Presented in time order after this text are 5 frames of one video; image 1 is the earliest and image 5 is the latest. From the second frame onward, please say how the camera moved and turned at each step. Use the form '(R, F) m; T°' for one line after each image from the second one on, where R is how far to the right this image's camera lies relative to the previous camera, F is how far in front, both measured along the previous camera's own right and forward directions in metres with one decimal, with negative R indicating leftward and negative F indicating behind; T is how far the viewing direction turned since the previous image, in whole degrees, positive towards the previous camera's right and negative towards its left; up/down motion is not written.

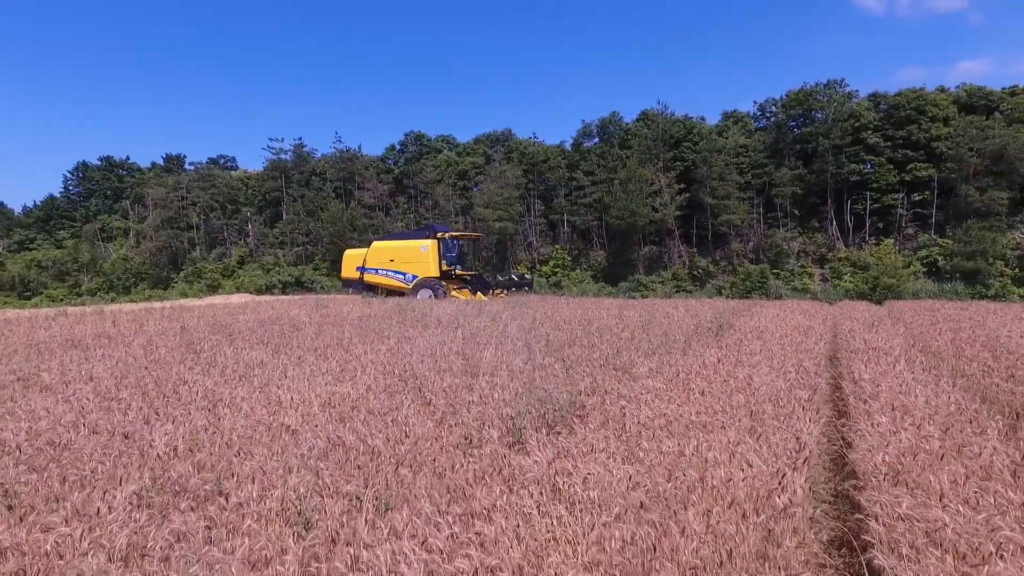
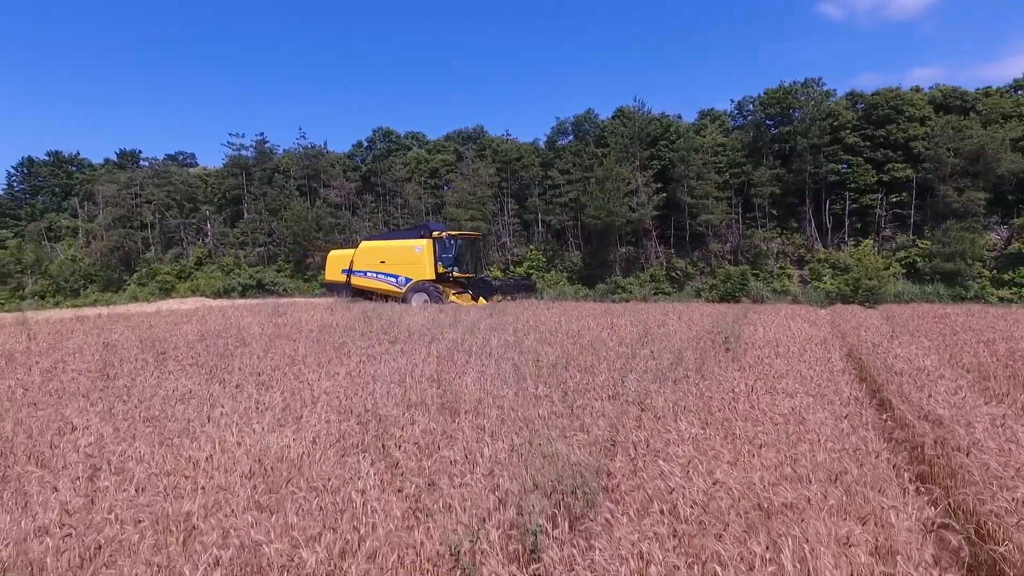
(-0.1, +1.0) m; +3°
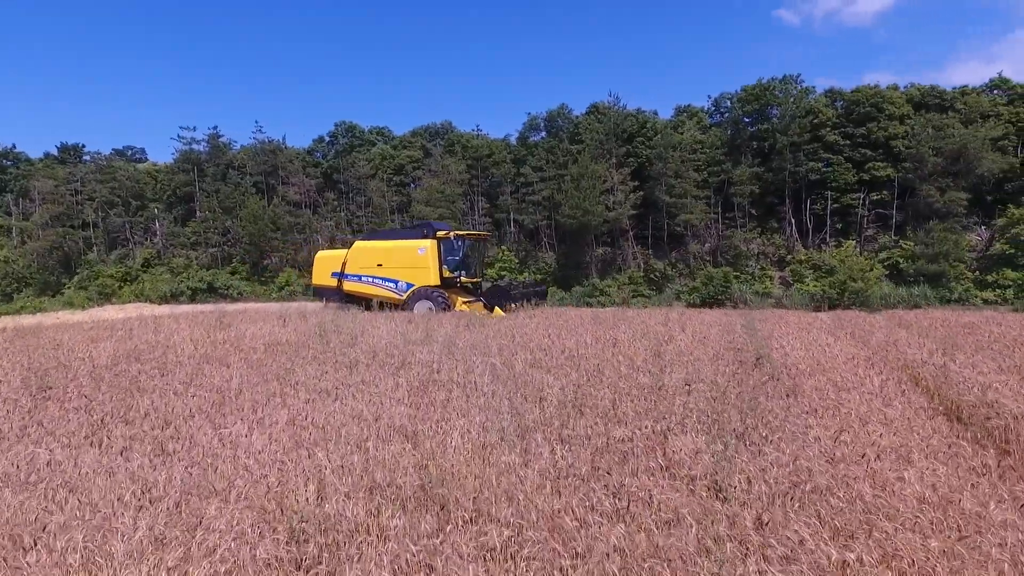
(-0.2, +1.3) m; +3°
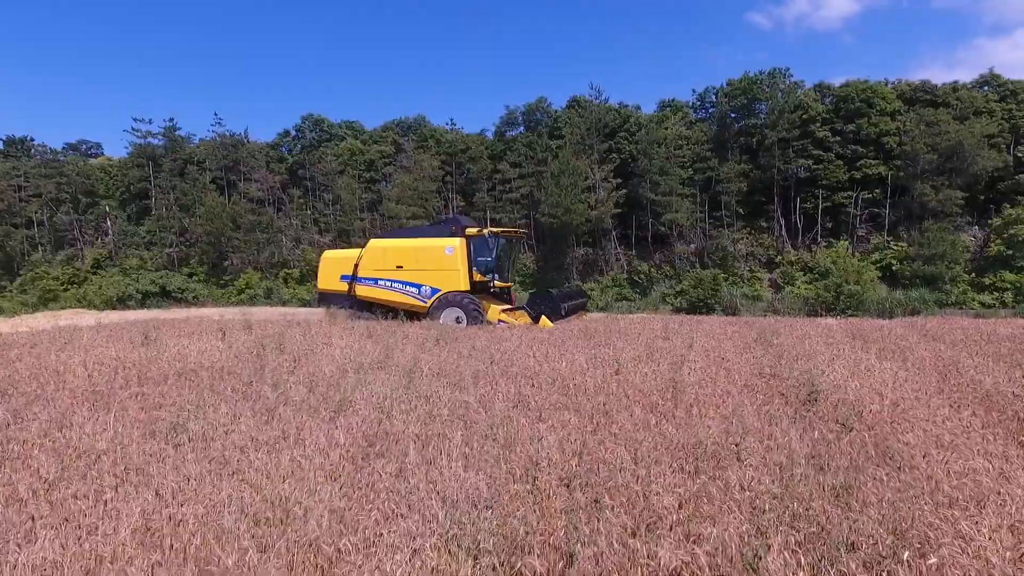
(0.0, +1.4) m; +2°
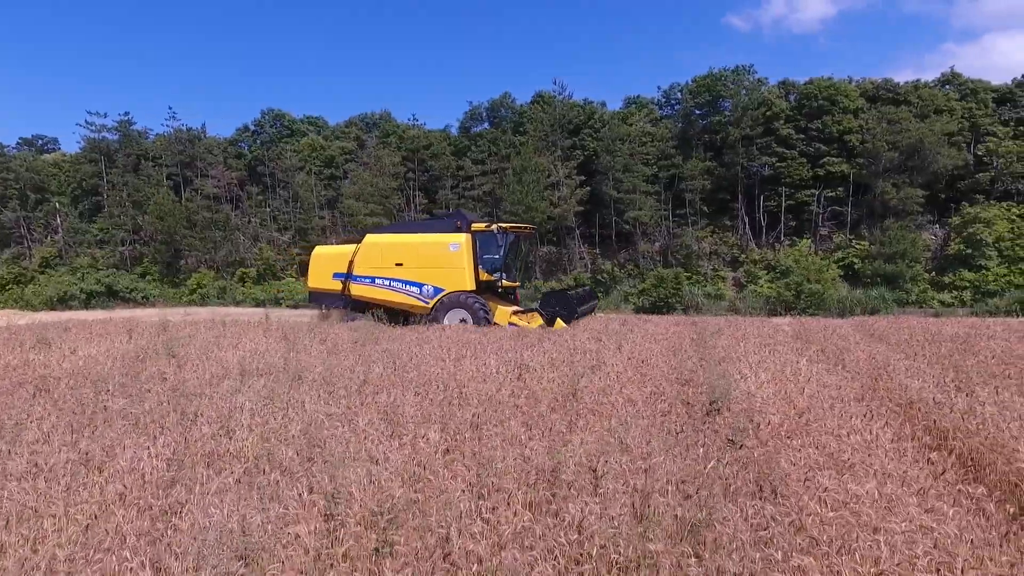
(+0.8, +0.5) m; +2°
